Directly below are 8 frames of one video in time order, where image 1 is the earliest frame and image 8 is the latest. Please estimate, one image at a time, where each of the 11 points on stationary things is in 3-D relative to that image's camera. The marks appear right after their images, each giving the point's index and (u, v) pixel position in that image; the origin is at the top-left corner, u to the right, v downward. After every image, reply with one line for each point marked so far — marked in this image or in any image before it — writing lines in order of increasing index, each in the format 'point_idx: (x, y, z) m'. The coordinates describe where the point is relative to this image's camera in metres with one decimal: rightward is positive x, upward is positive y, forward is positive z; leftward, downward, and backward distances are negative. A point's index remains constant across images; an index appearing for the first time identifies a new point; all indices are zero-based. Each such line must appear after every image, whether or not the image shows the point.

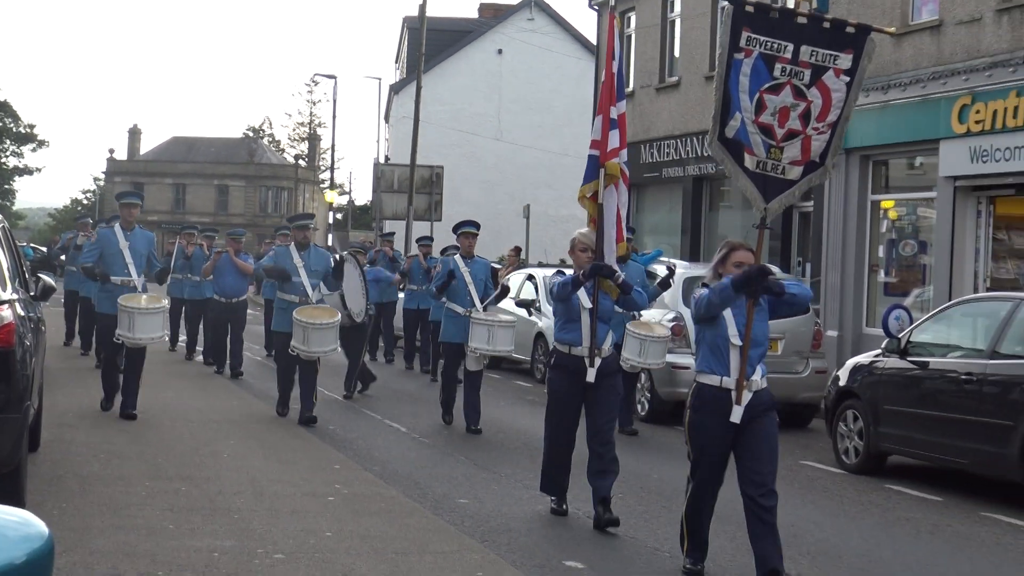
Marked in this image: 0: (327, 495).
0: (-1.0, -1.1, +7.8) m
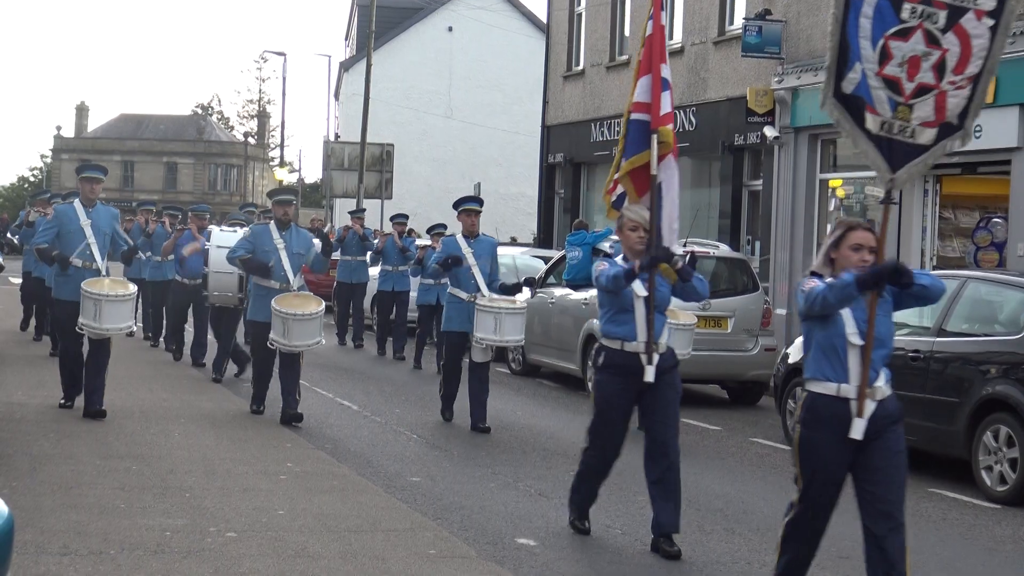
0: (-1.2, -0.9, +7.7) m
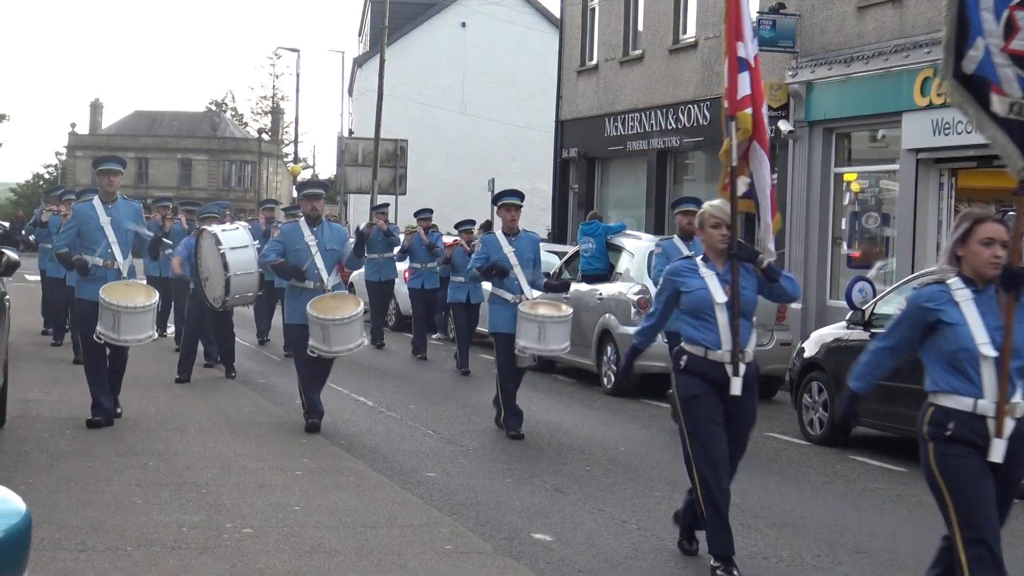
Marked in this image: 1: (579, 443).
0: (-1.1, -0.9, +7.7) m
1: (+0.4, -0.9, +8.9) m
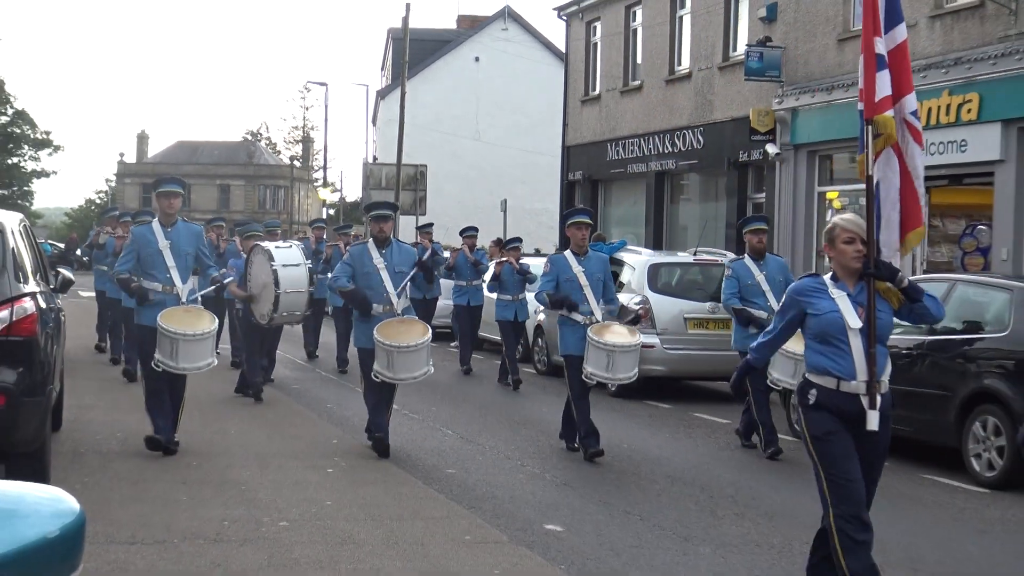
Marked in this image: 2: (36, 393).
0: (-1.1, -1.0, +8.3) m
1: (+0.5, -1.0, +9.5) m
2: (-2.4, -0.5, +7.4) m
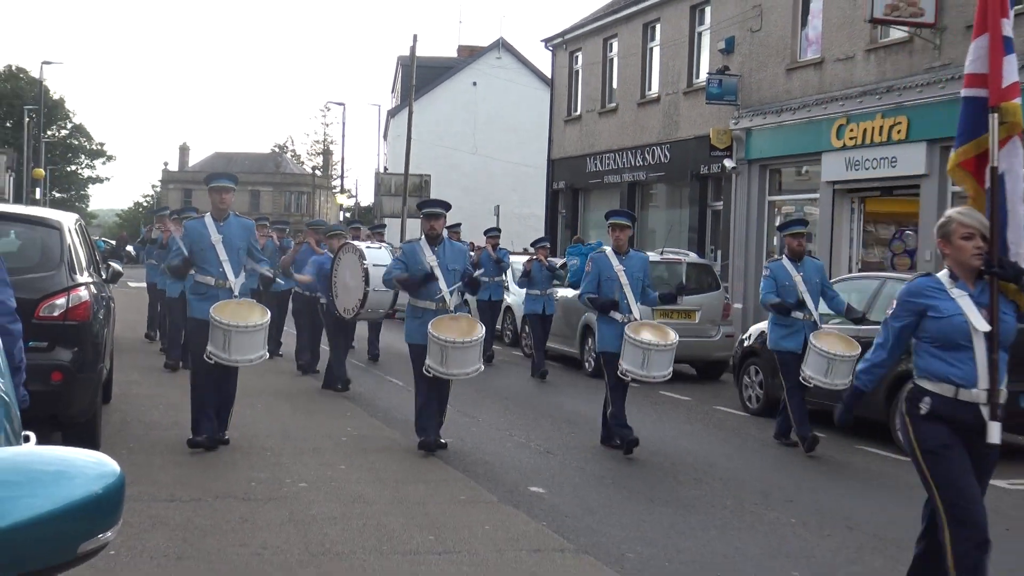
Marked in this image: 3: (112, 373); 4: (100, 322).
0: (-1.1, -1.0, +9.4) m
1: (+0.4, -1.0, +10.6) m
2: (-2.4, -0.5, +8.5) m
3: (-2.4, -0.5, +8.9) m
4: (-2.4, -0.2, +8.7) m
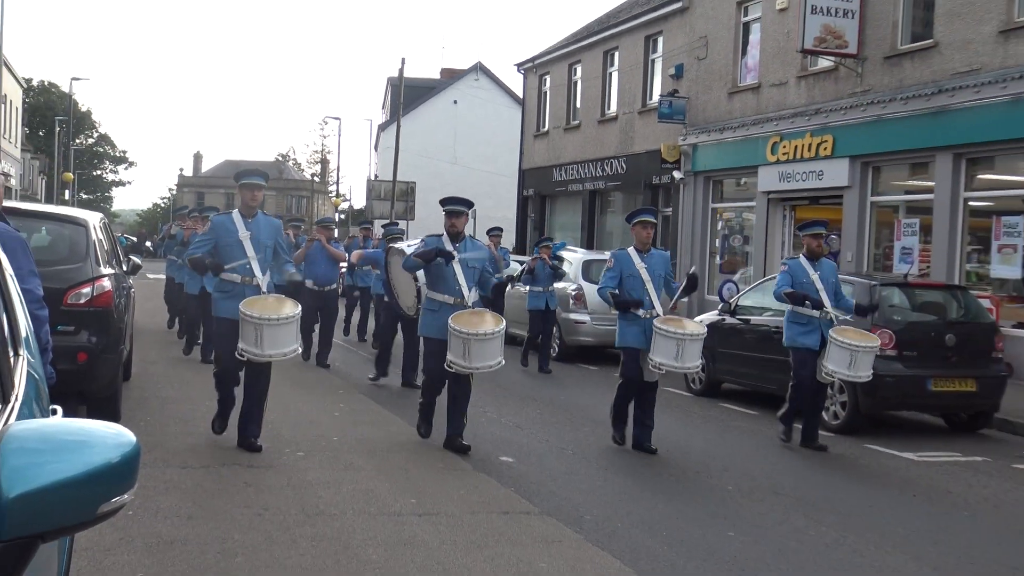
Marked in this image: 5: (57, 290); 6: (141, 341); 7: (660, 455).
0: (-1.3, -0.9, +10.5) m
1: (+0.2, -0.9, +11.8) m
2: (-2.6, -0.4, +9.6) m
3: (-2.6, -0.4, +10.0) m
4: (-2.6, -0.1, +9.9) m
5: (-2.9, 0.0, +9.4) m
6: (-3.5, -0.6, +13.6) m
7: (+1.0, -1.1, +9.9) m
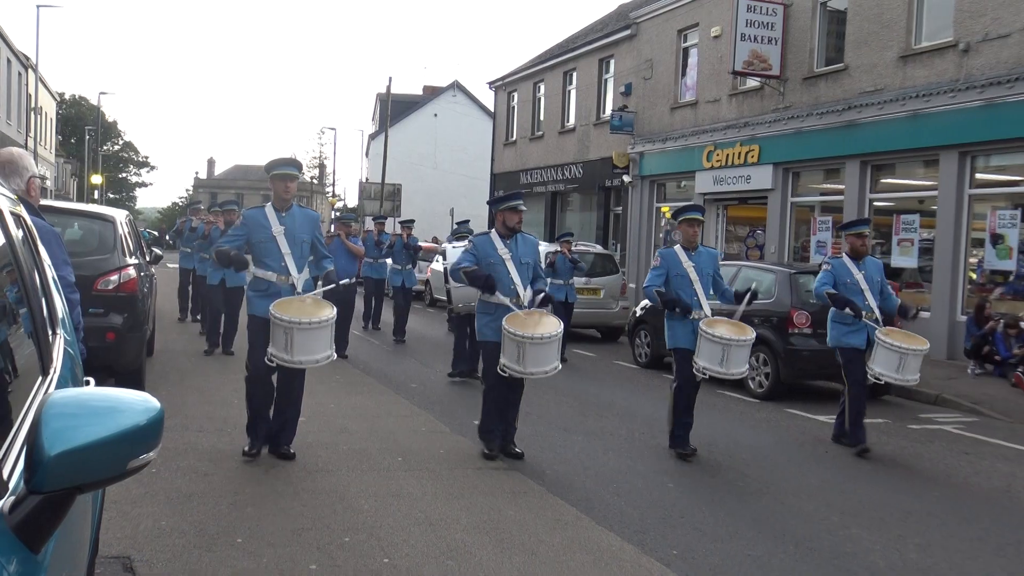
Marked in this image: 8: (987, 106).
0: (-1.5, -0.8, +12.0) m
1: (0.0, -0.8, +13.3) m
2: (-2.8, -0.3, +11.1) m
3: (-2.8, -0.3, +11.4) m
4: (-2.8, 0.0, +11.3) m
5: (-3.1, +0.1, +10.8) m
6: (-3.8, -0.5, +15.1) m
7: (+0.8, -1.0, +11.5) m
8: (+5.3, +2.0, +16.5) m
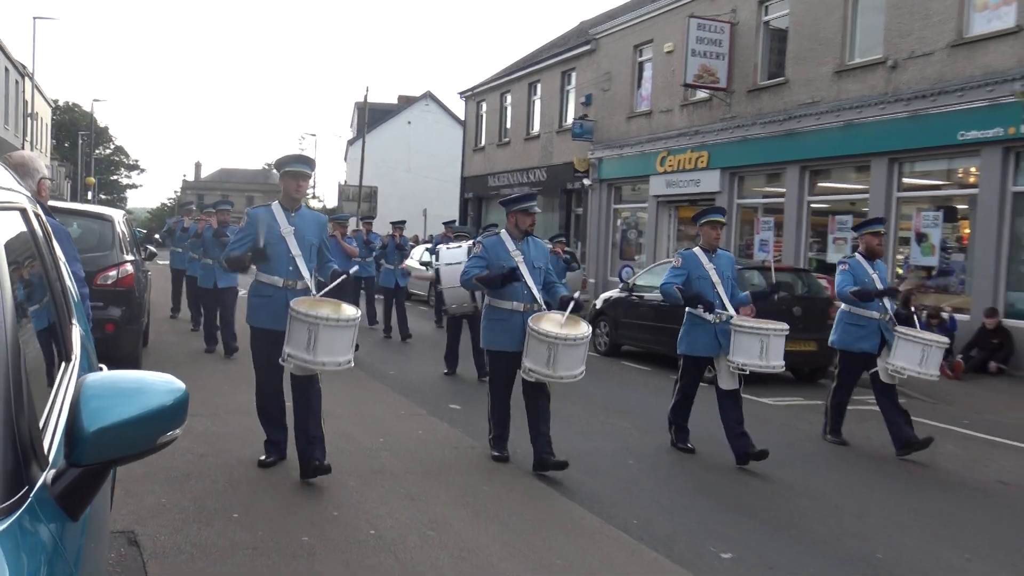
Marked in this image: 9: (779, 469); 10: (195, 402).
0: (-1.8, -0.8, +12.9) m
1: (-0.4, -0.8, +14.2) m
2: (-3.1, -0.3, +11.8) m
3: (-3.0, -0.3, +12.2) m
4: (-3.1, 0.0, +12.1) m
5: (-3.3, +0.1, +11.6) m
6: (-4.3, -0.4, +15.8) m
7: (+0.6, -1.0, +12.5) m
8: (+4.8, +2.1, +17.7) m
9: (+2.0, -1.3, +10.9) m
10: (-2.5, -0.9, +11.7) m
